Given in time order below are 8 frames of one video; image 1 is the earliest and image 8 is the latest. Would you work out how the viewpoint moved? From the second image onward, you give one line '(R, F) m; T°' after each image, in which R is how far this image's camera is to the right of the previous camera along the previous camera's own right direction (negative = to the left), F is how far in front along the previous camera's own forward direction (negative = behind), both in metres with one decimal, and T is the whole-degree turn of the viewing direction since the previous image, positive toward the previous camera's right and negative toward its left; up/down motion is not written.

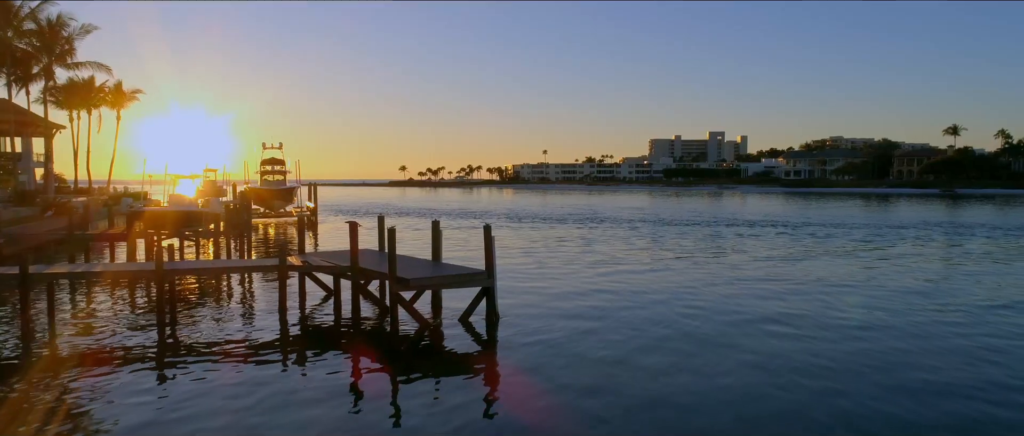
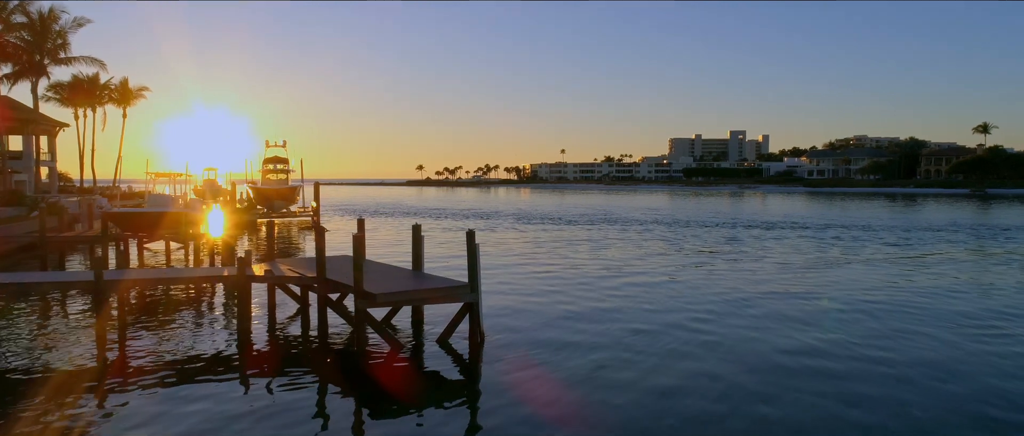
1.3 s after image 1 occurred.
(+0.5, +1.7) m; -2°
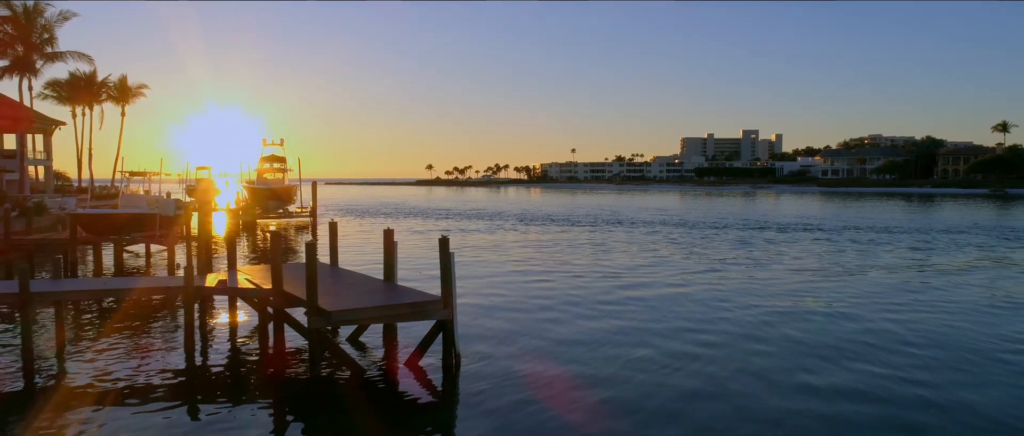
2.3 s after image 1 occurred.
(+0.4, +1.4) m; -1°
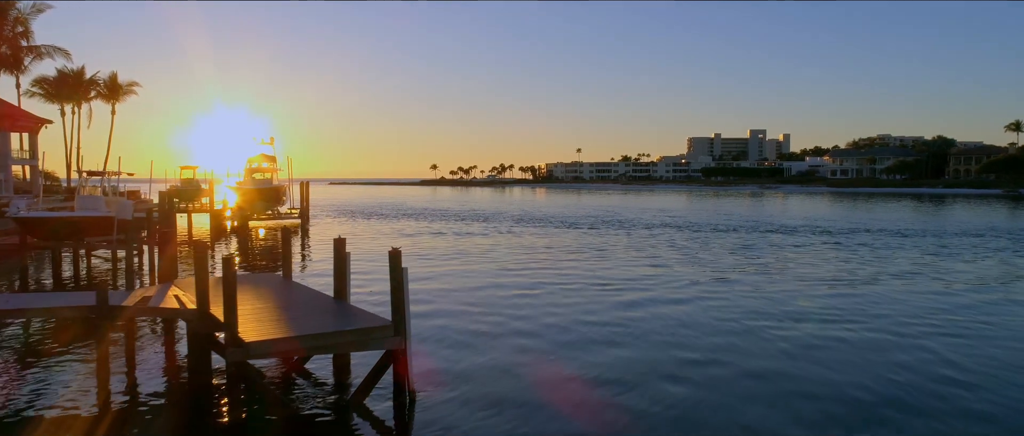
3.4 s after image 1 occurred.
(+0.5, +1.6) m; -1°
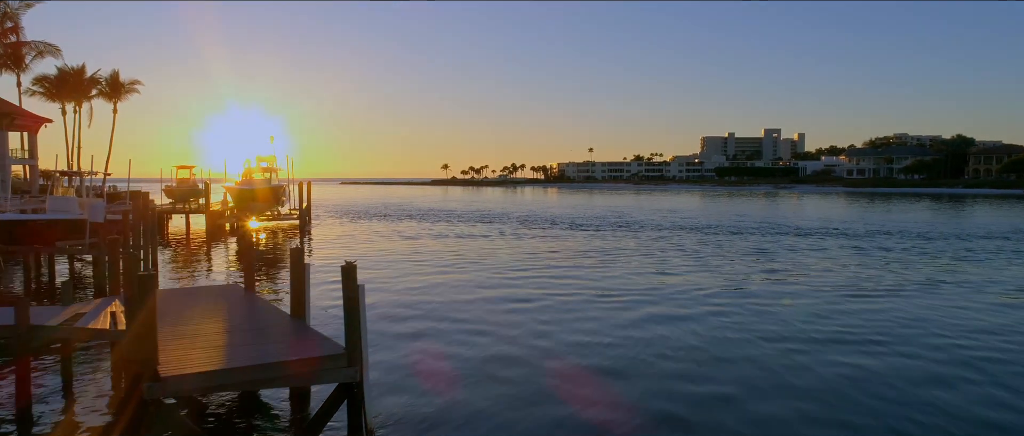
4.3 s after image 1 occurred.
(+0.4, +1.2) m; -1°
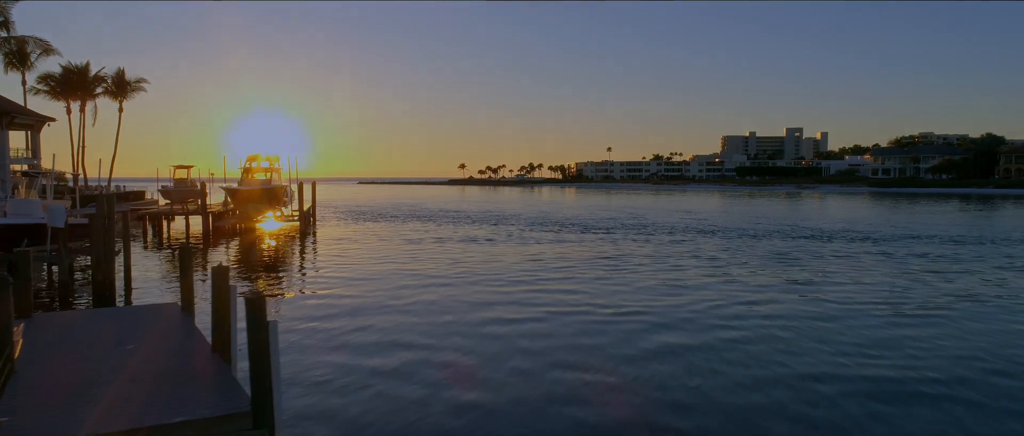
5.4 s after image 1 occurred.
(+0.5, +1.6) m; -2°
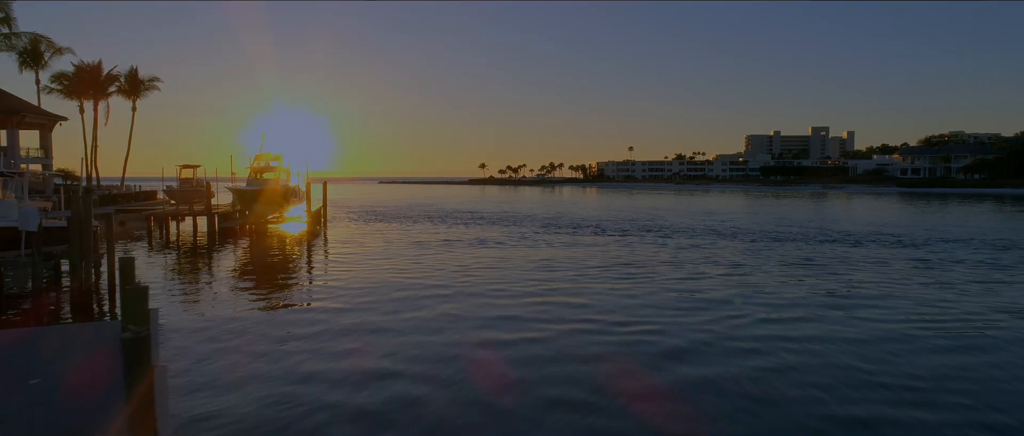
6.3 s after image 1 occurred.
(+0.4, +1.2) m; -2°
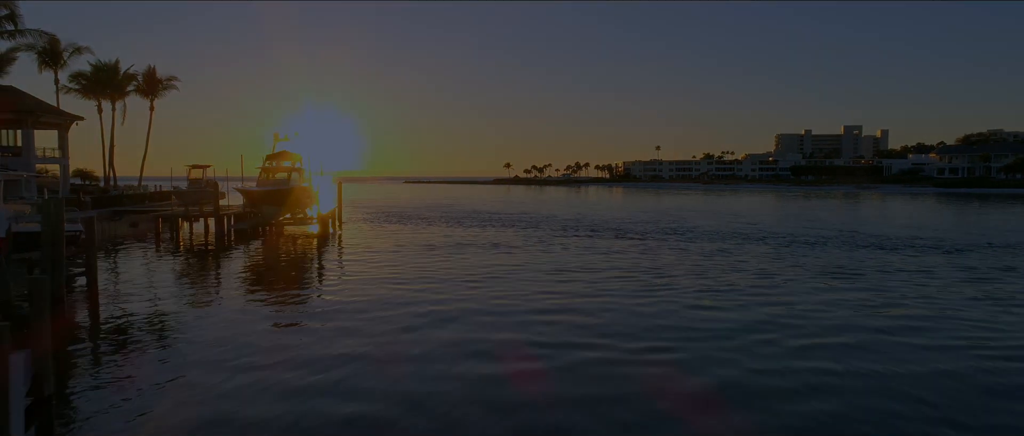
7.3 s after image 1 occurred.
(+0.5, +1.3) m; -2°
